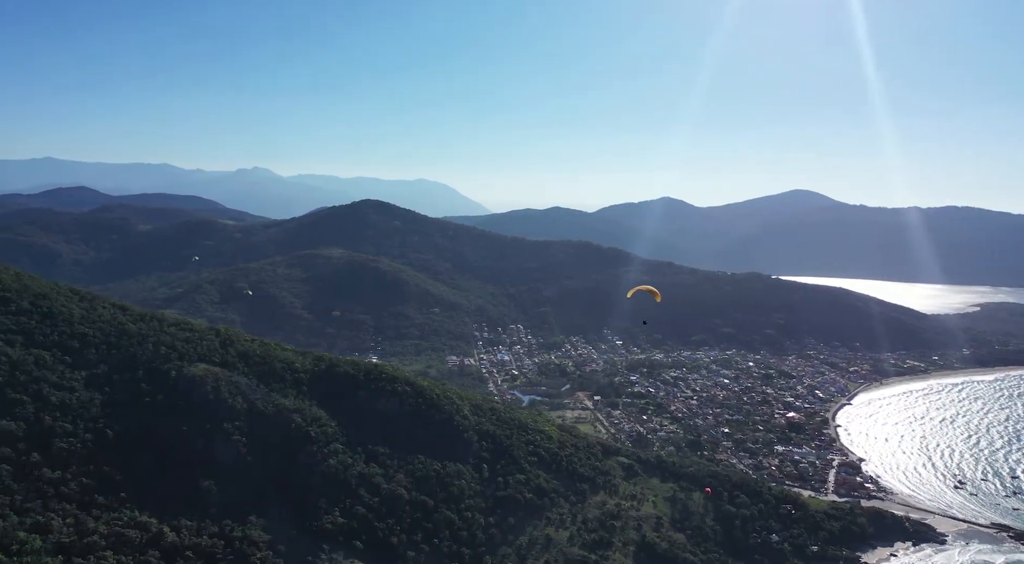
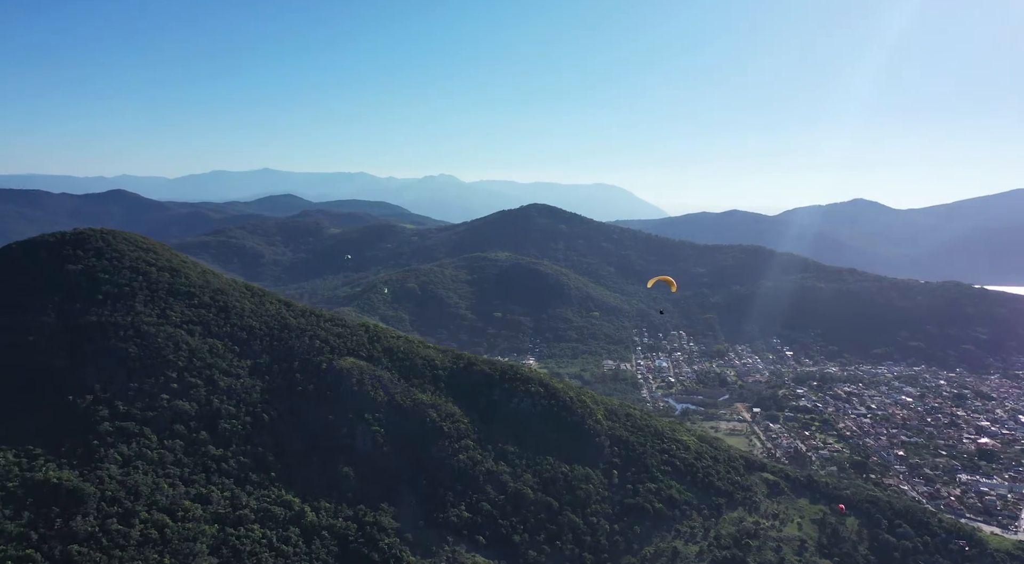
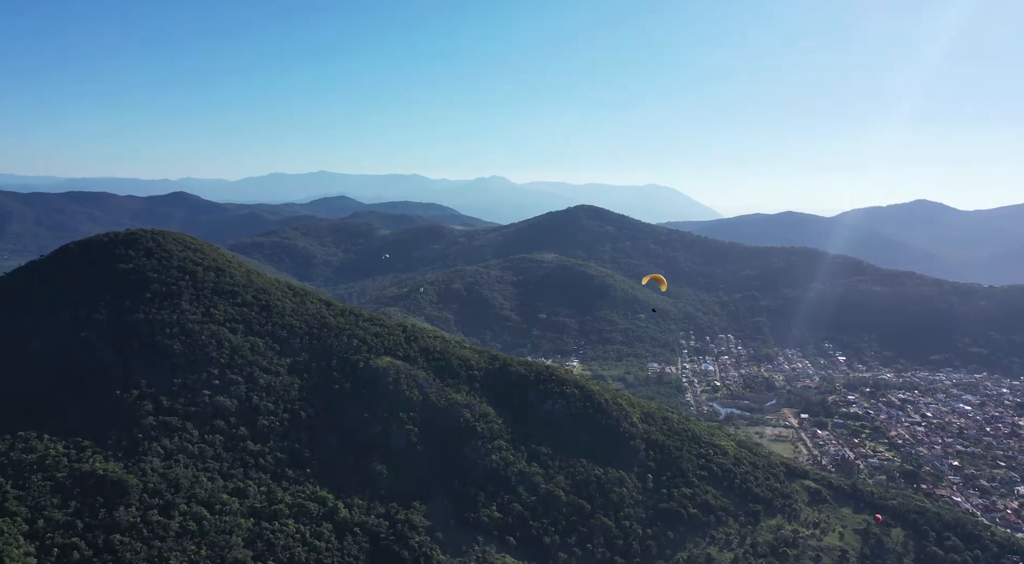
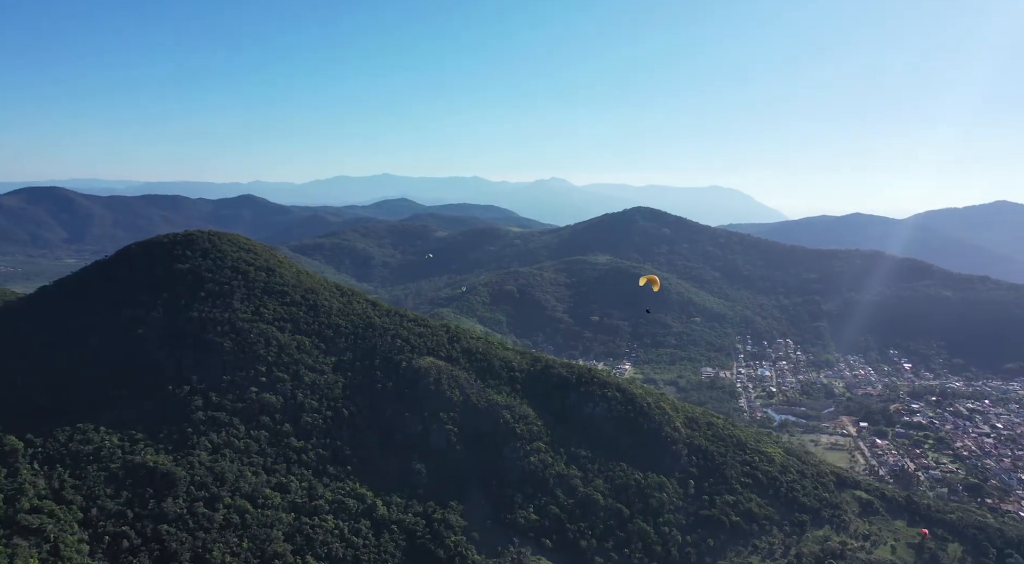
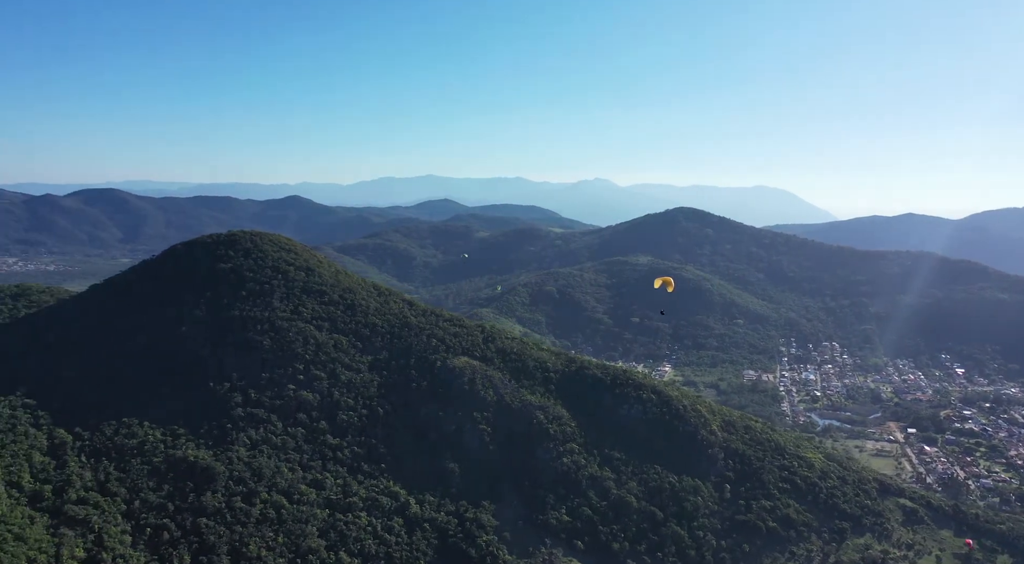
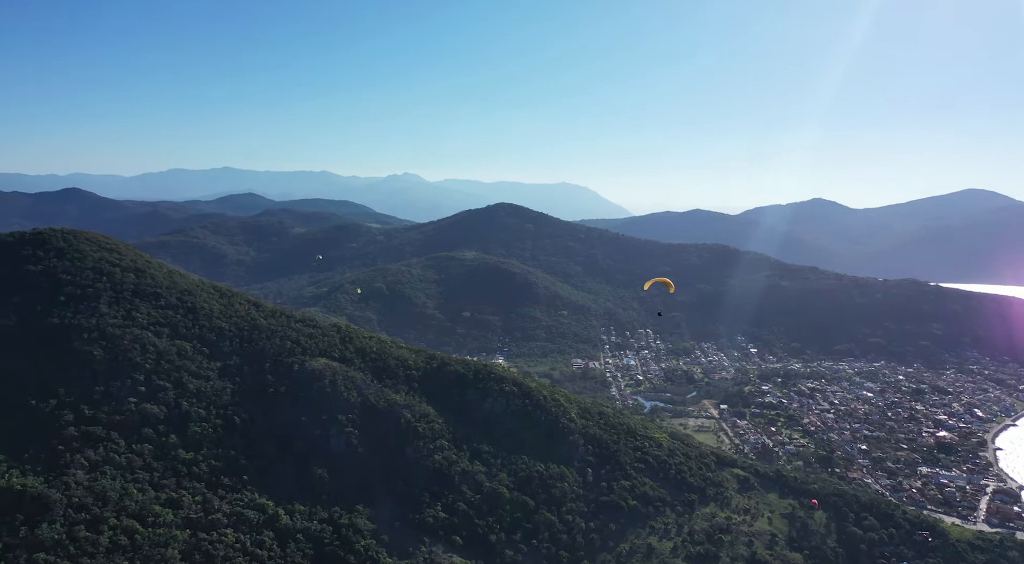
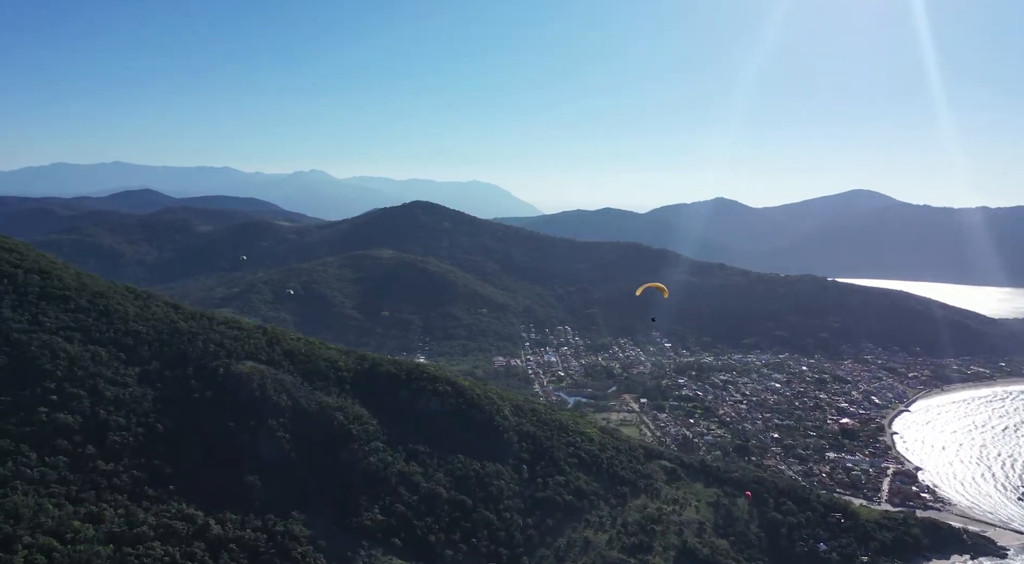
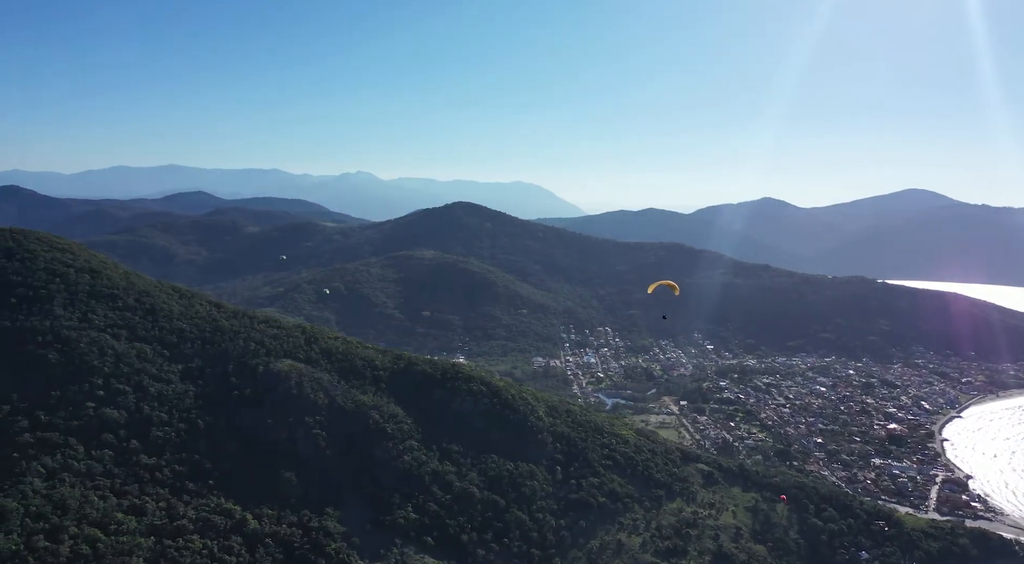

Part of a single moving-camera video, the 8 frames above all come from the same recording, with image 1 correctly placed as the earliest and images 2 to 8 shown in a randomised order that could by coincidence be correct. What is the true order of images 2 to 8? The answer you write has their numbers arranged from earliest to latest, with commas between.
7, 8, 6, 2, 3, 4, 5
